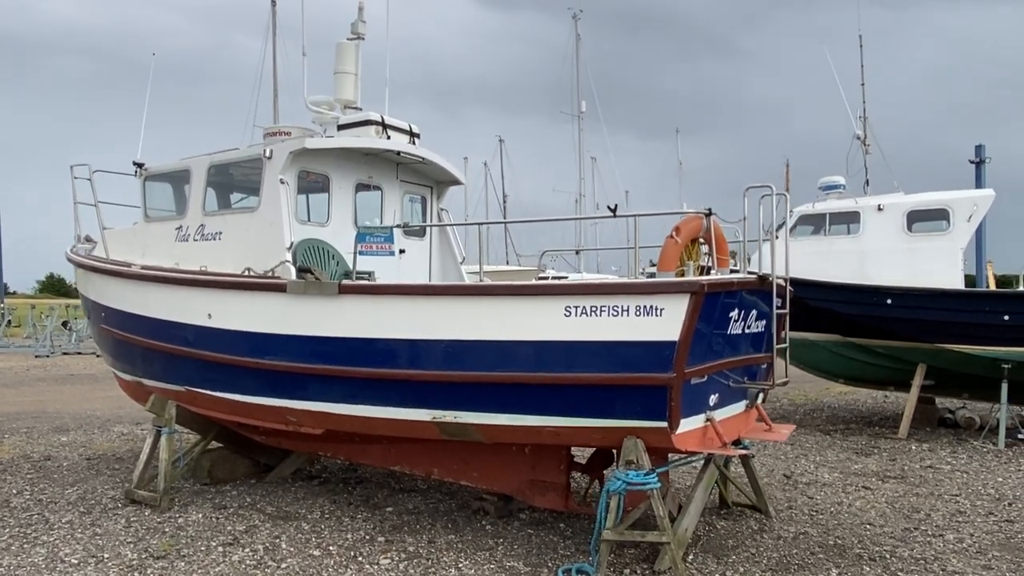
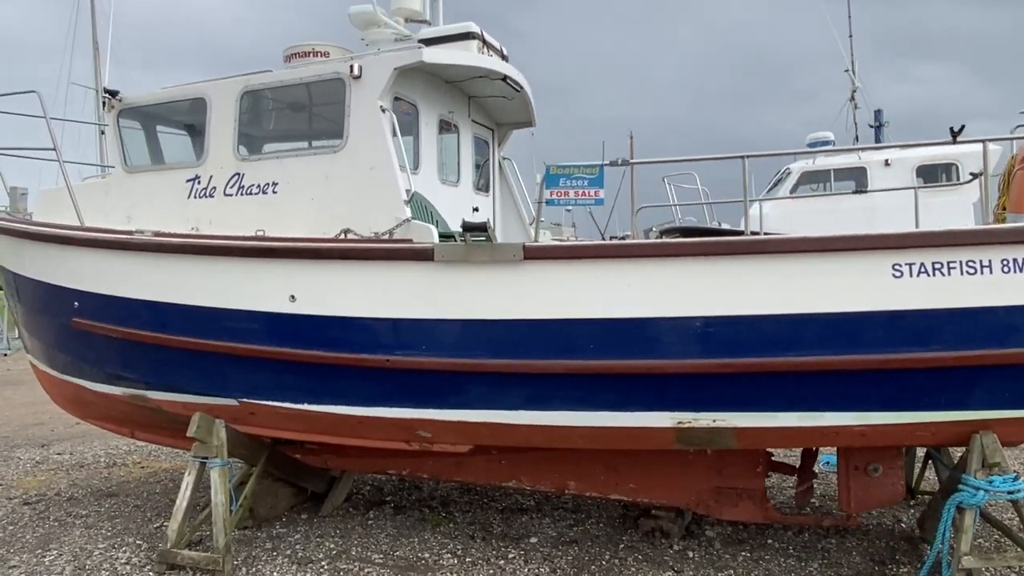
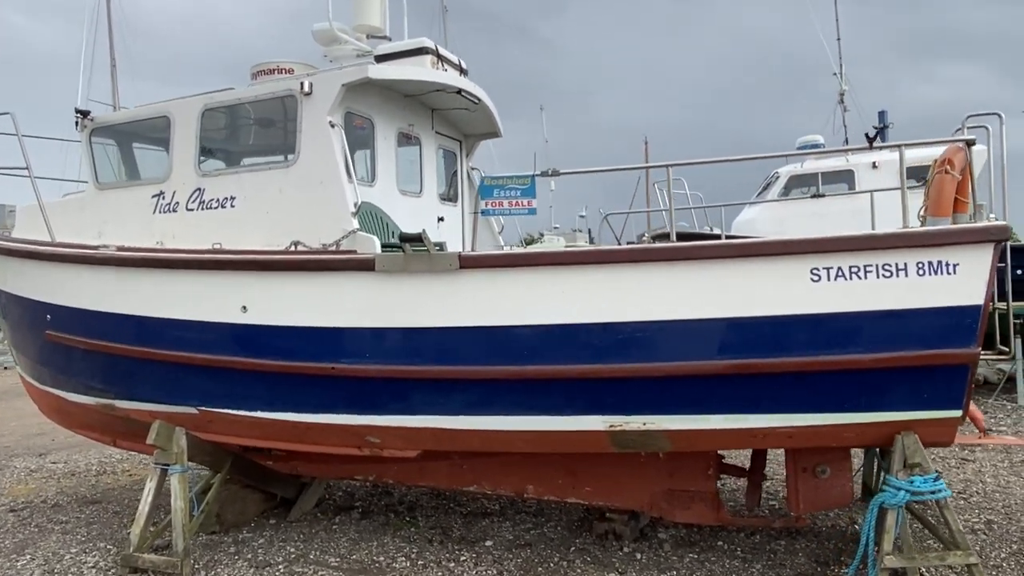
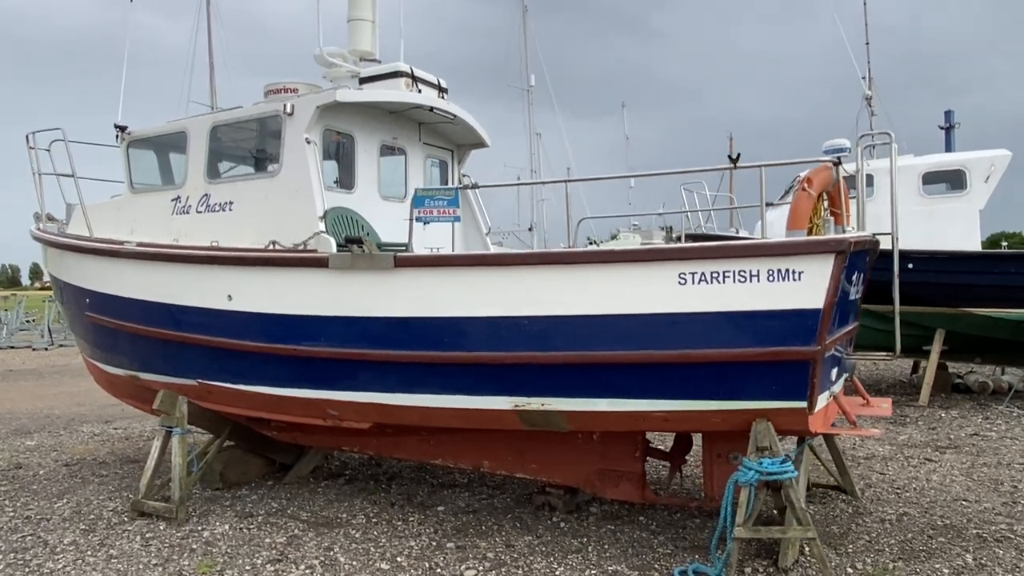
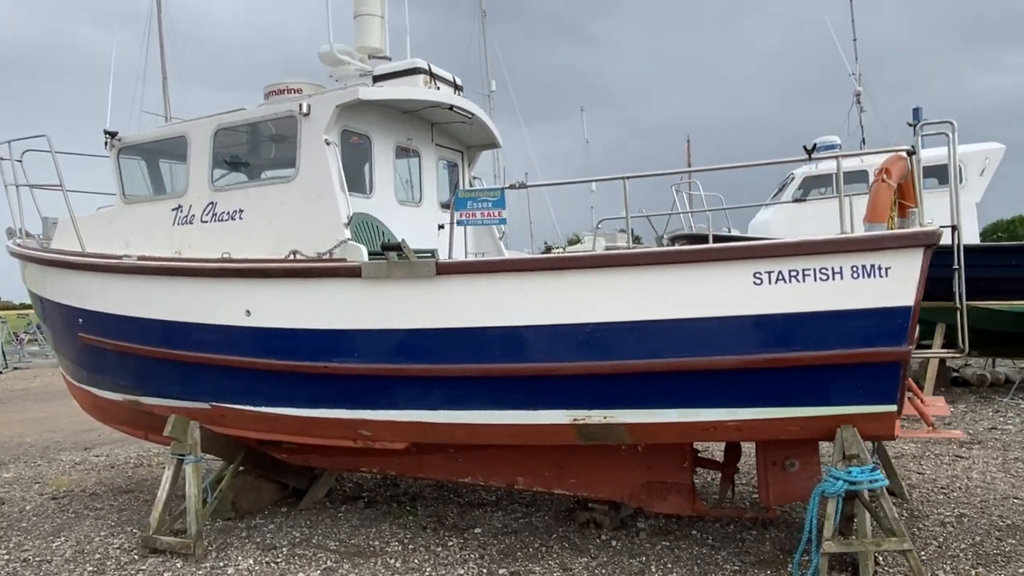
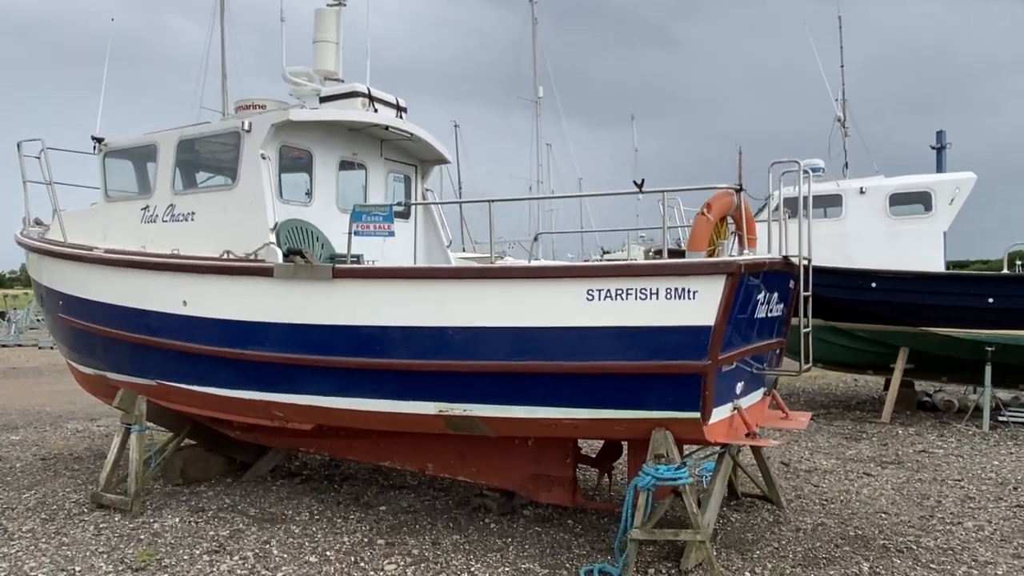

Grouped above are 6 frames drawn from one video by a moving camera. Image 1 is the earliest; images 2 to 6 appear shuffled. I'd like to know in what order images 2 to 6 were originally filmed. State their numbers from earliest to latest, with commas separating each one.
6, 4, 5, 3, 2
